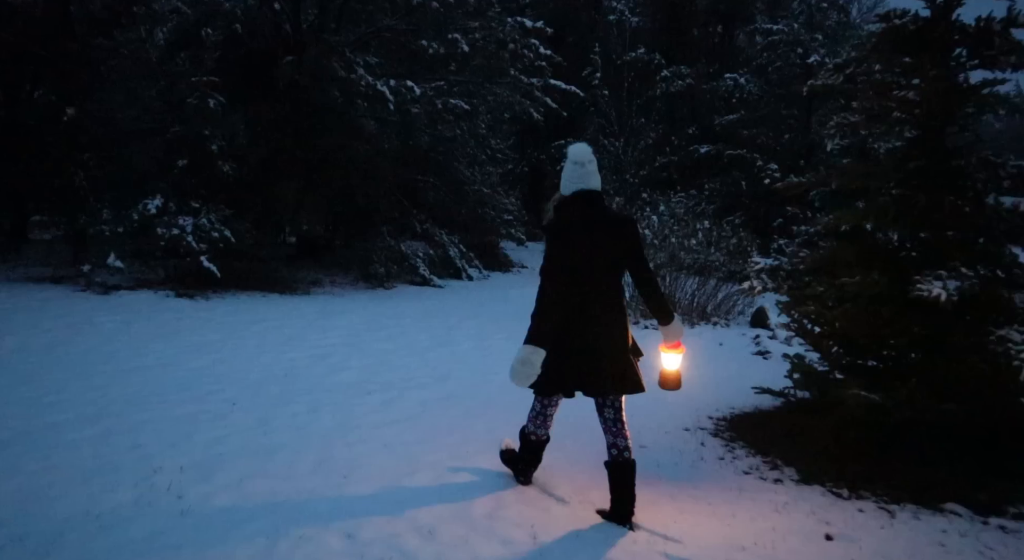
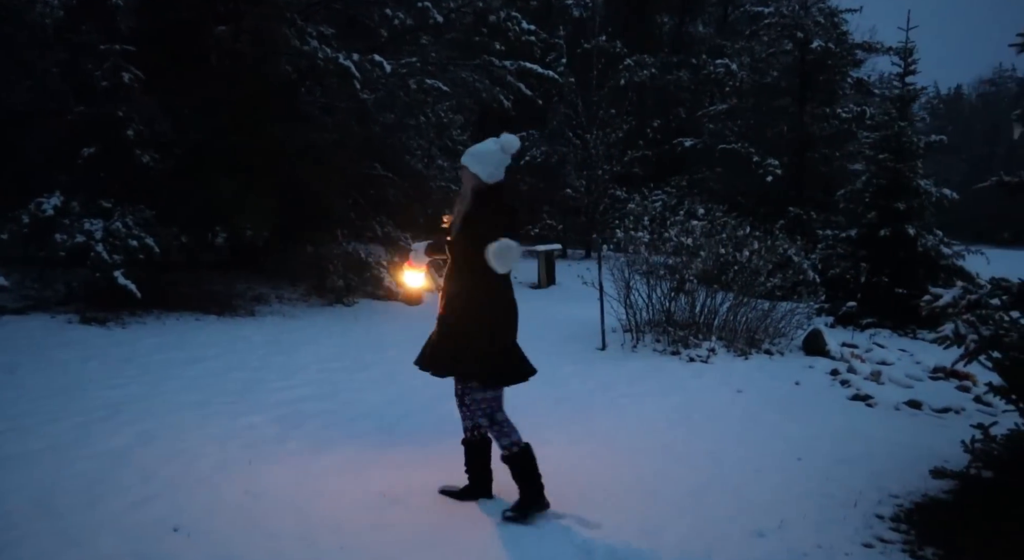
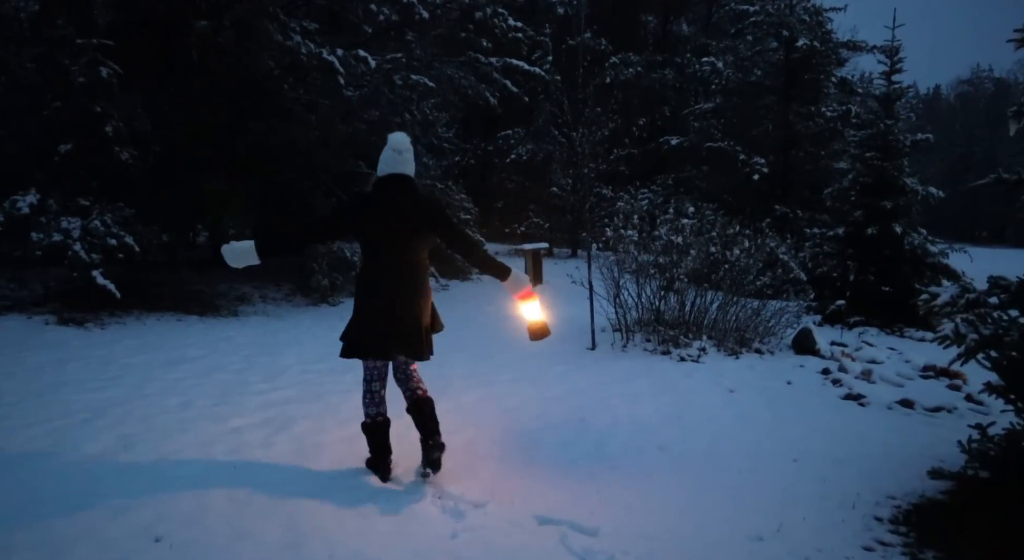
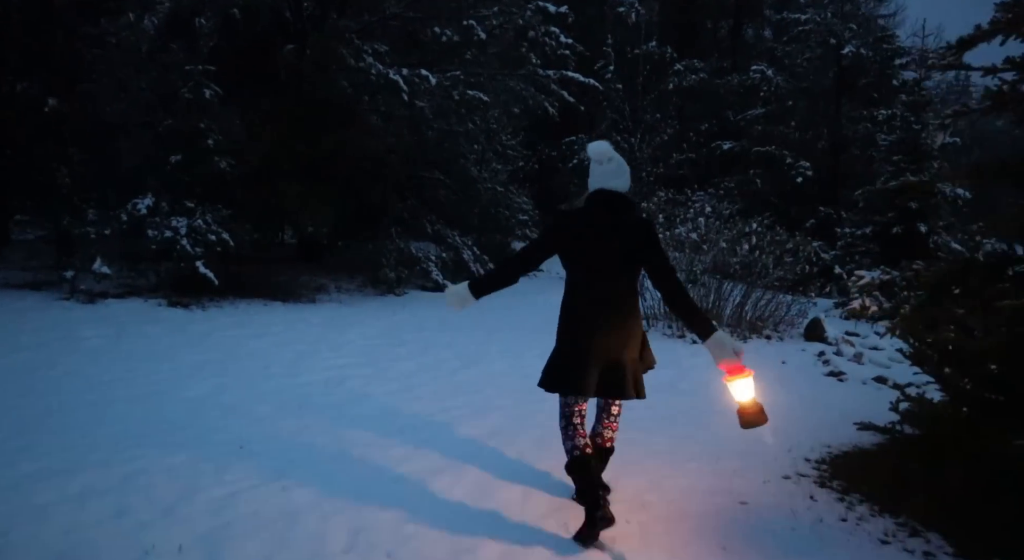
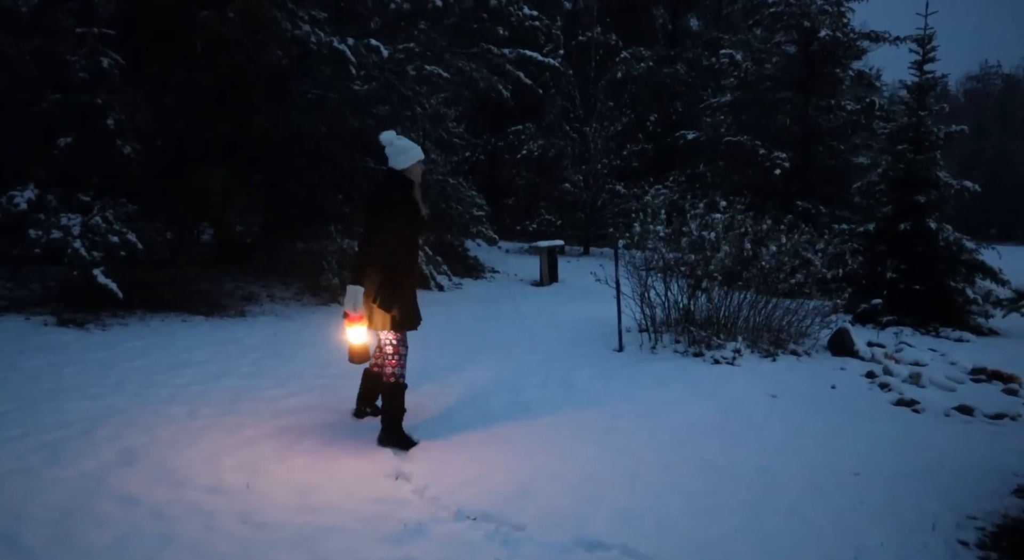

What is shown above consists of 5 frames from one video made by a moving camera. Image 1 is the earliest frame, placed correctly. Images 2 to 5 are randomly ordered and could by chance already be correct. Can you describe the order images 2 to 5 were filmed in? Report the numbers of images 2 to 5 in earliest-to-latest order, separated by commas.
4, 2, 3, 5
